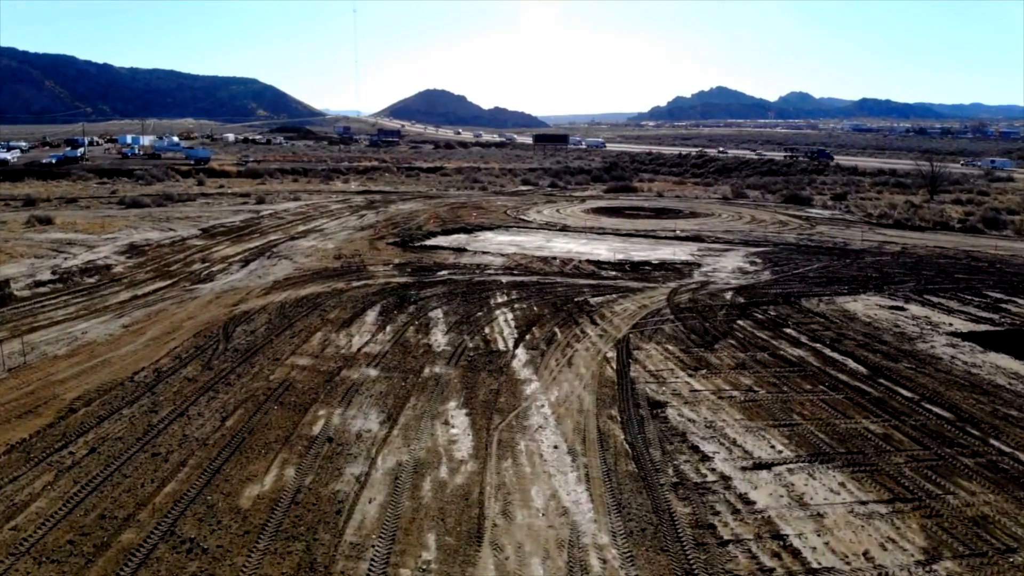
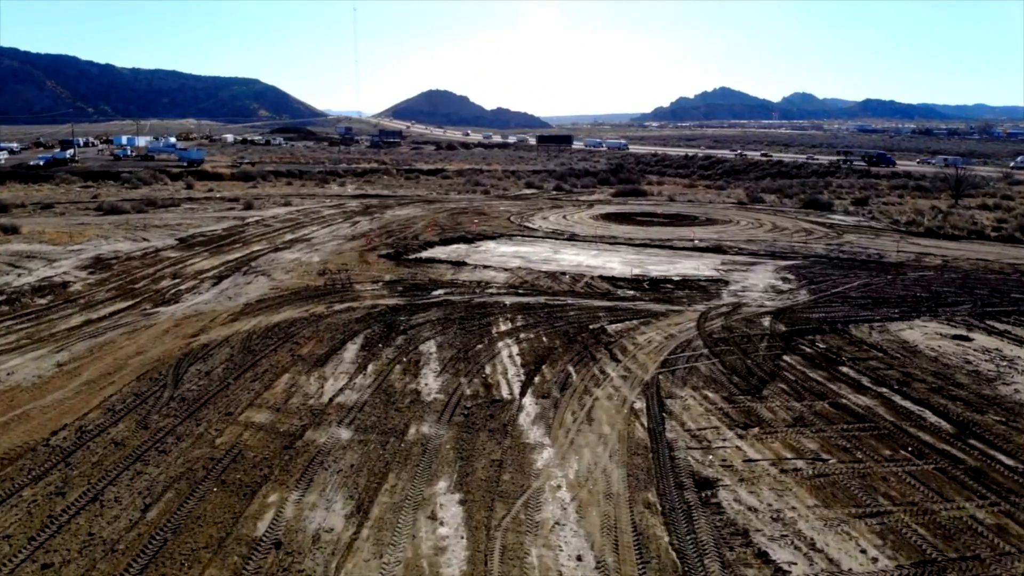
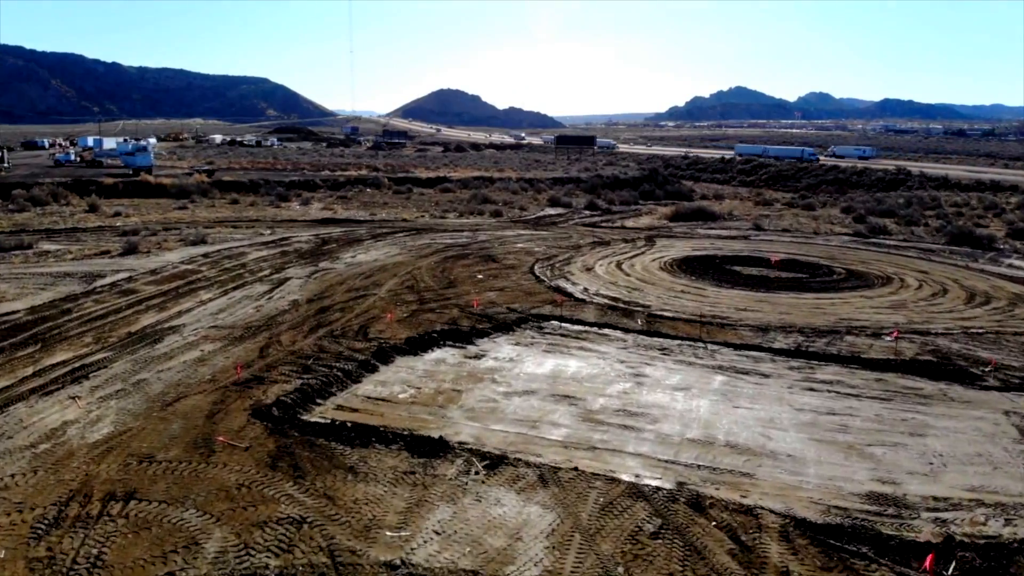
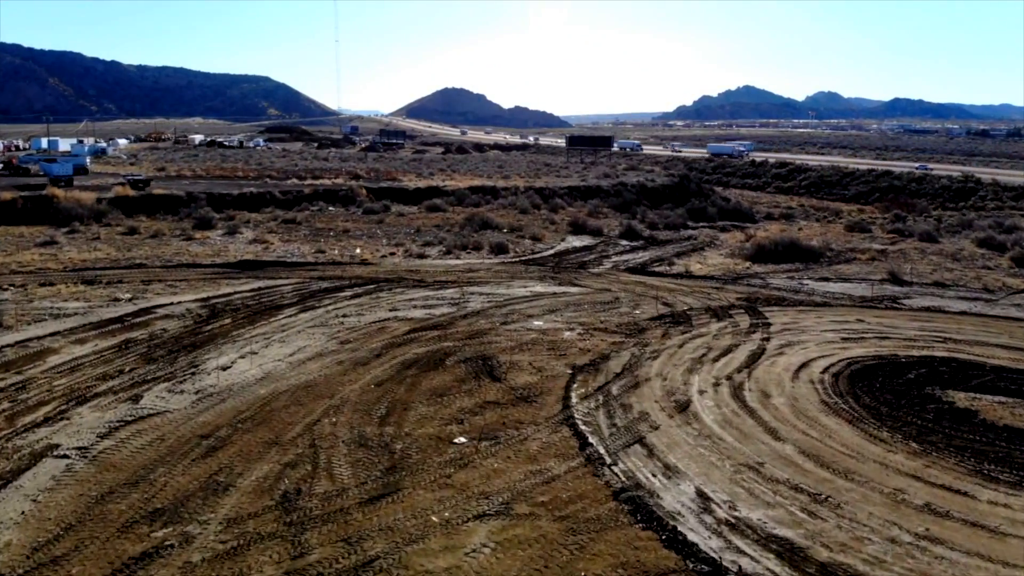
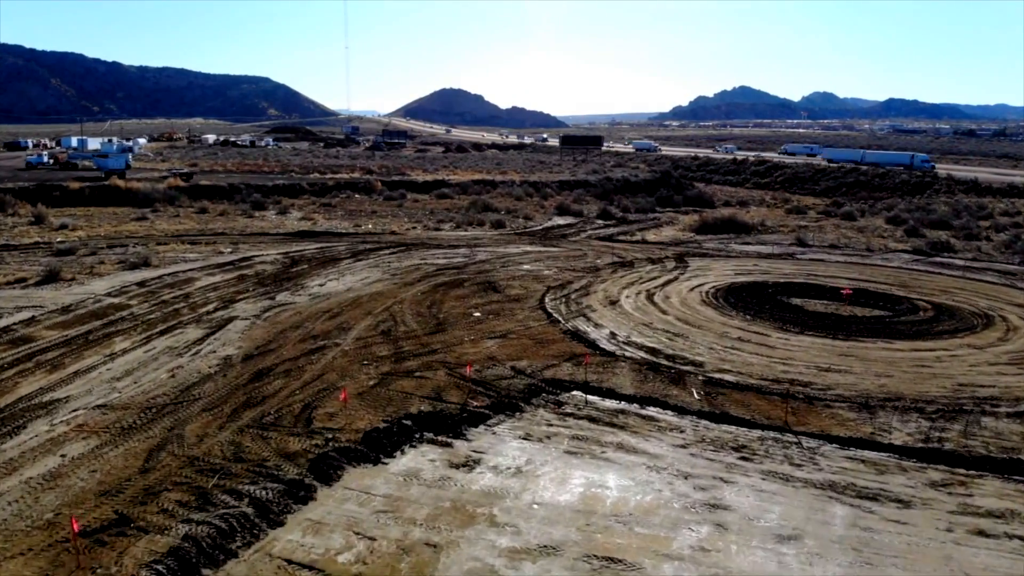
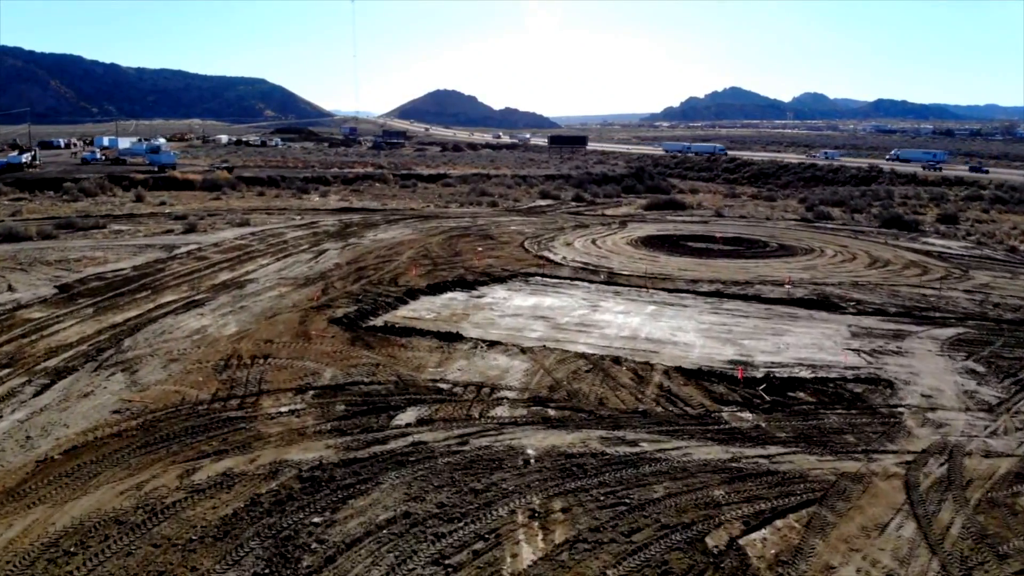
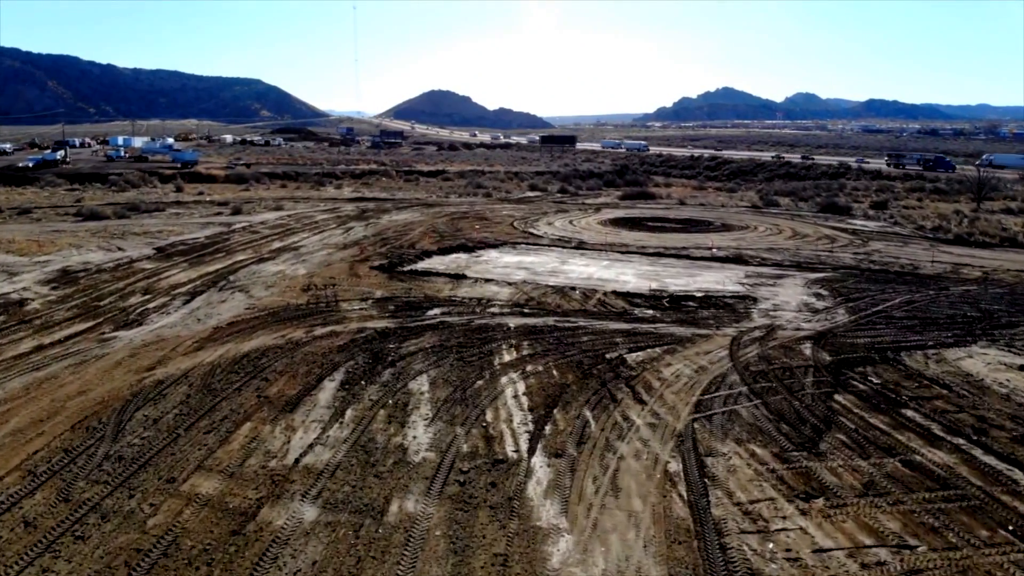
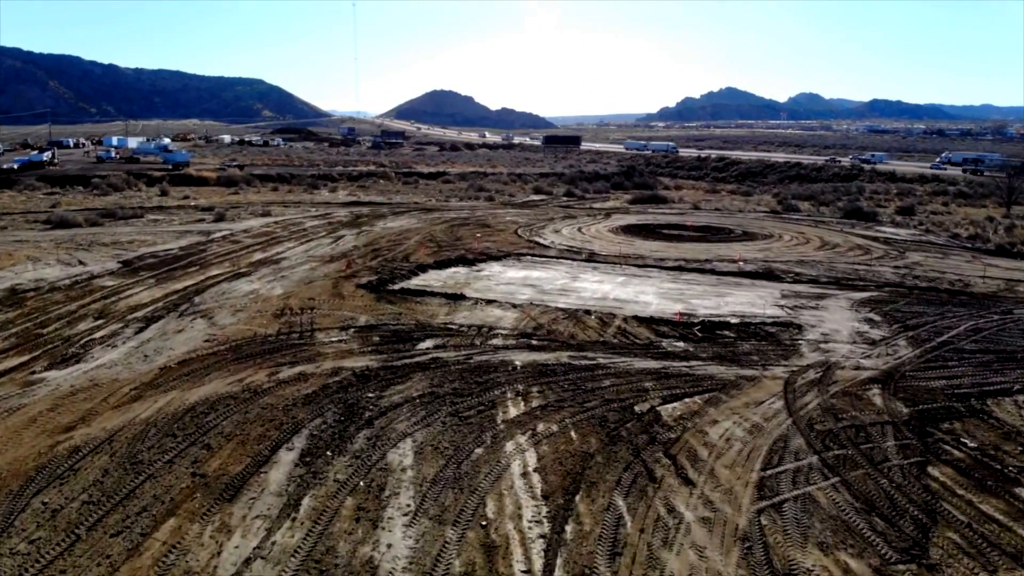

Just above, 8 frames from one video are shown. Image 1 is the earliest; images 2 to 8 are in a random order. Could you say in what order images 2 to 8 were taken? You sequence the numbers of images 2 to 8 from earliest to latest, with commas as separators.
2, 7, 8, 6, 3, 5, 4
